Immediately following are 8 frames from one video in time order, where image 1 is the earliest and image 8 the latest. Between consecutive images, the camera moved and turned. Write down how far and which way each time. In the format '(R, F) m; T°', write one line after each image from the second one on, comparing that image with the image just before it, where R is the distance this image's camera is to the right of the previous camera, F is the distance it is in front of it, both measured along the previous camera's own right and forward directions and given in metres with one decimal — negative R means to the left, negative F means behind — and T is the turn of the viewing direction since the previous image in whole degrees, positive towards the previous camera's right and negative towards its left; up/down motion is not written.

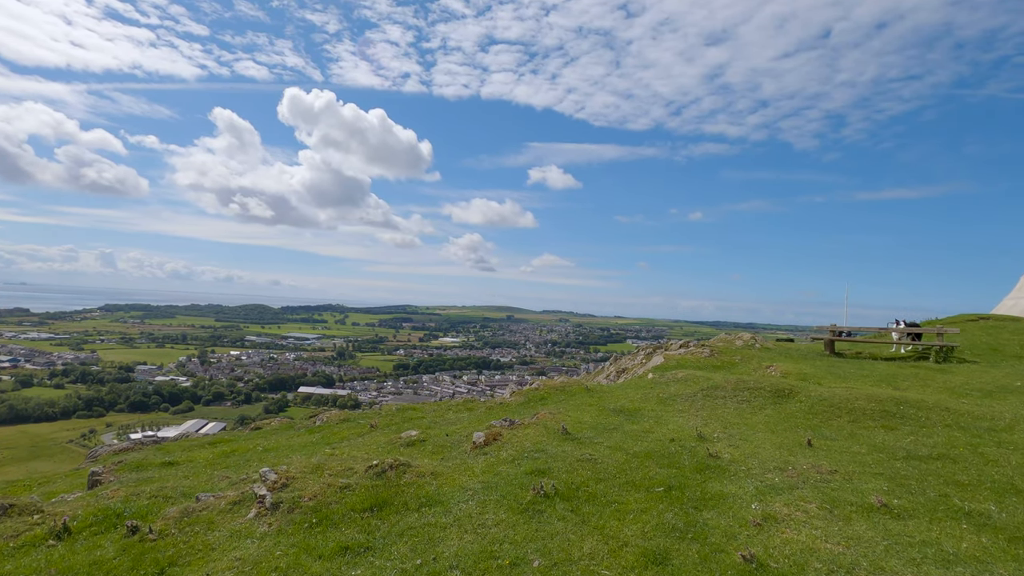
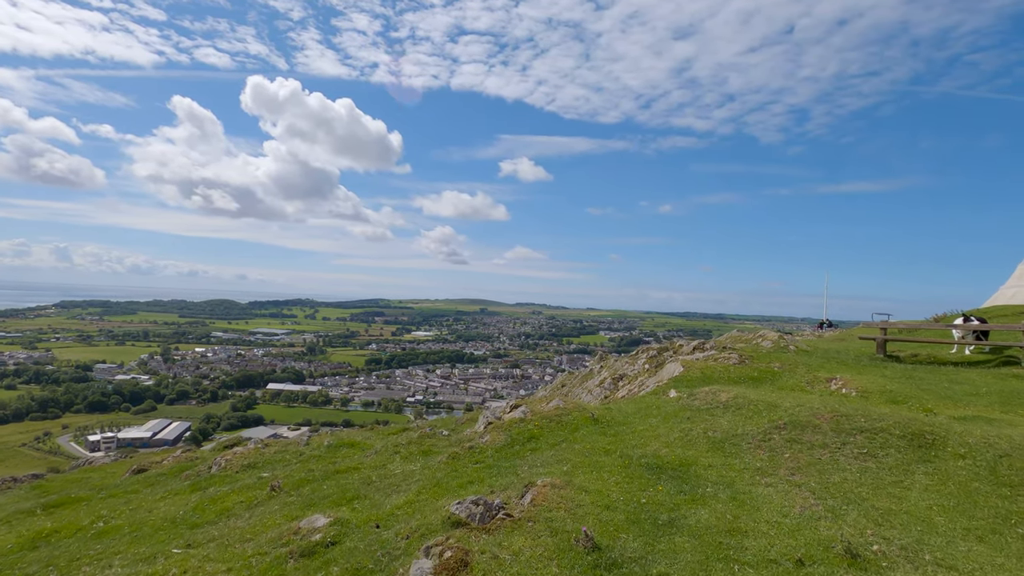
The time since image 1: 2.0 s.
(0.0, +8.8) m; +3°
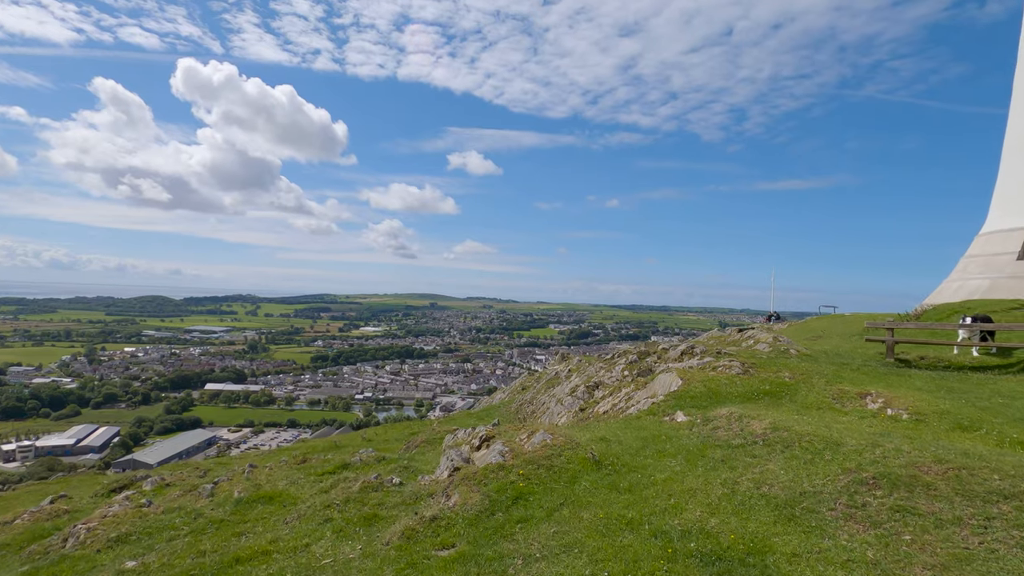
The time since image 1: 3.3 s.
(-0.7, +5.3) m; +5°
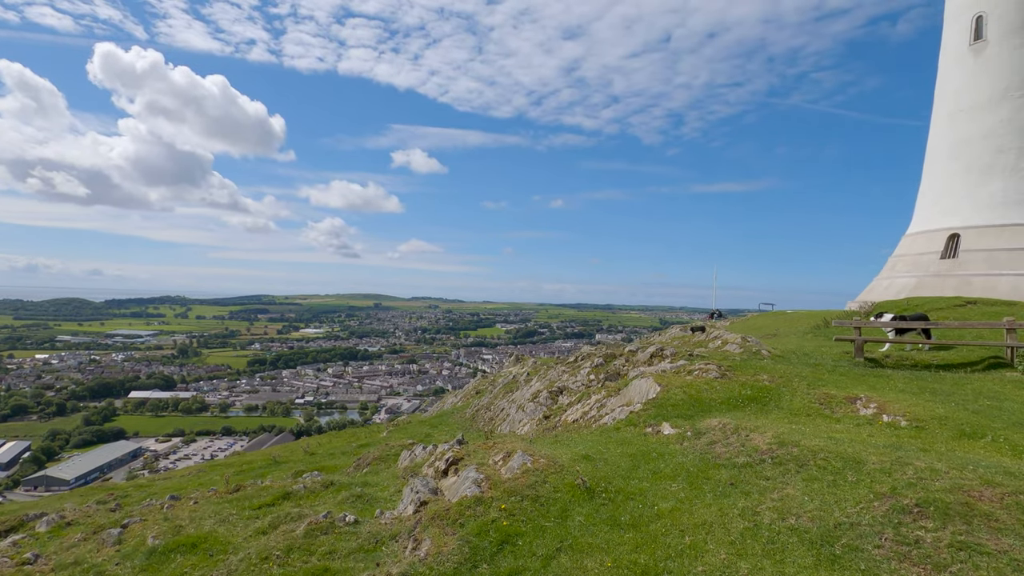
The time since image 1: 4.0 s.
(-0.8, +2.3) m; +6°
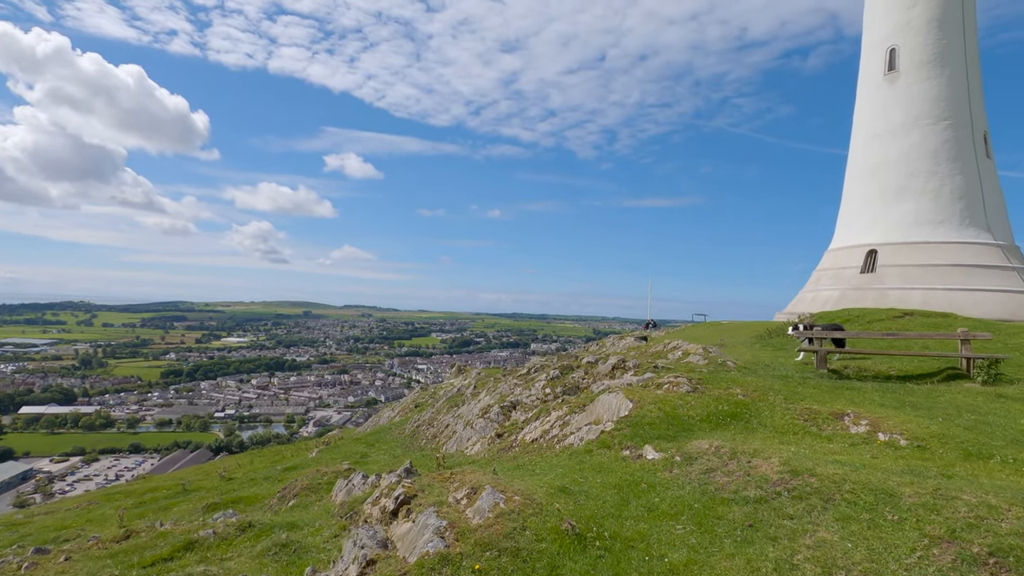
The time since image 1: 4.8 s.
(-0.8, +2.7) m; +7°
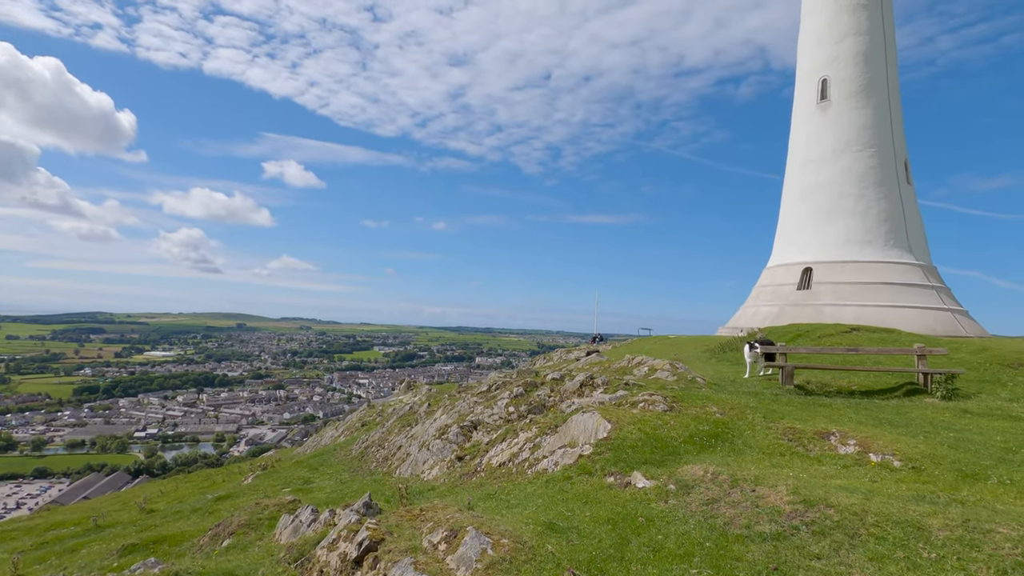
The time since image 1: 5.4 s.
(-0.9, +1.6) m; +6°
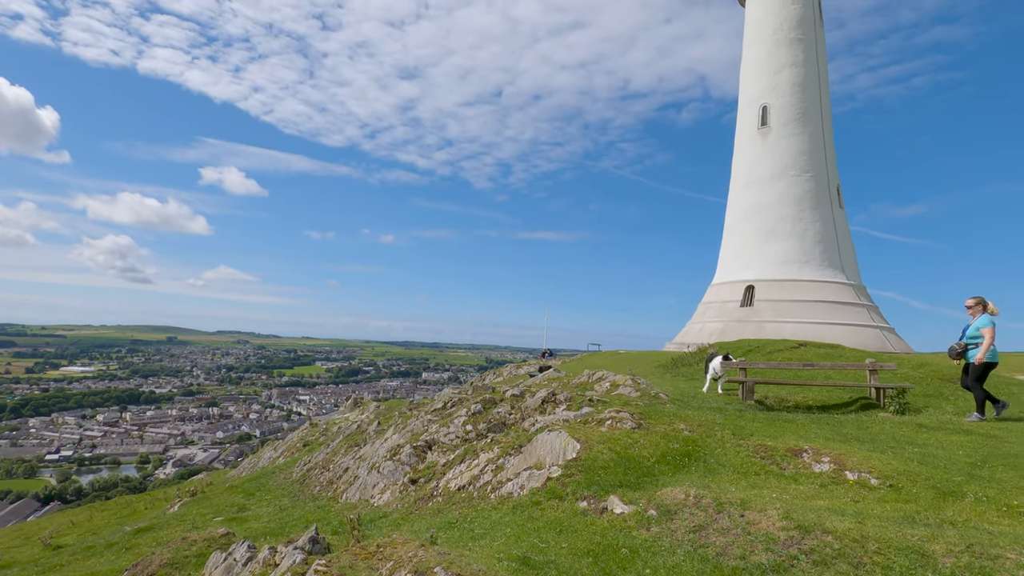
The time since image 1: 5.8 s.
(-0.6, +1.2) m; +6°
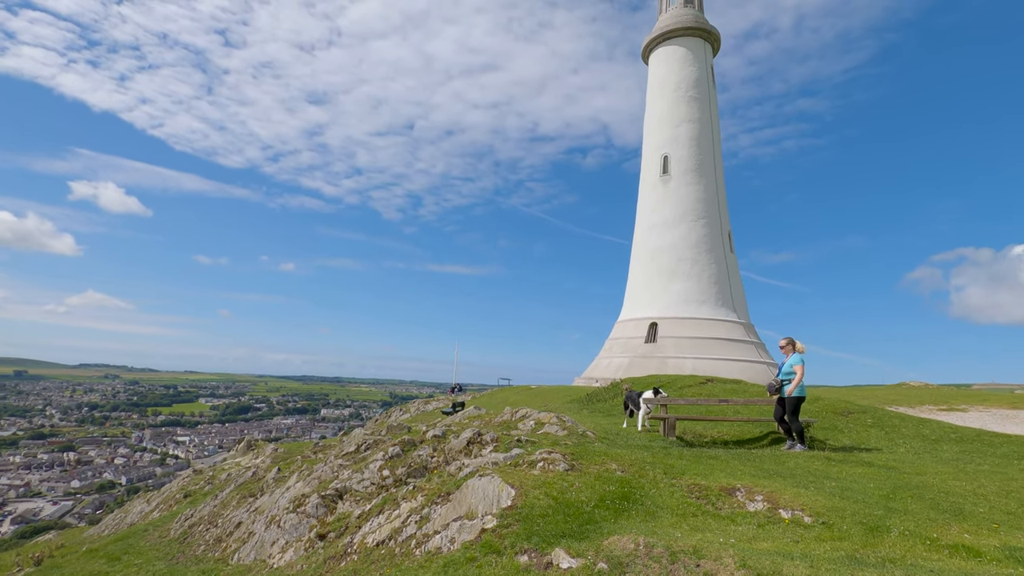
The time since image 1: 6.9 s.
(-0.8, +1.0) m; +10°
